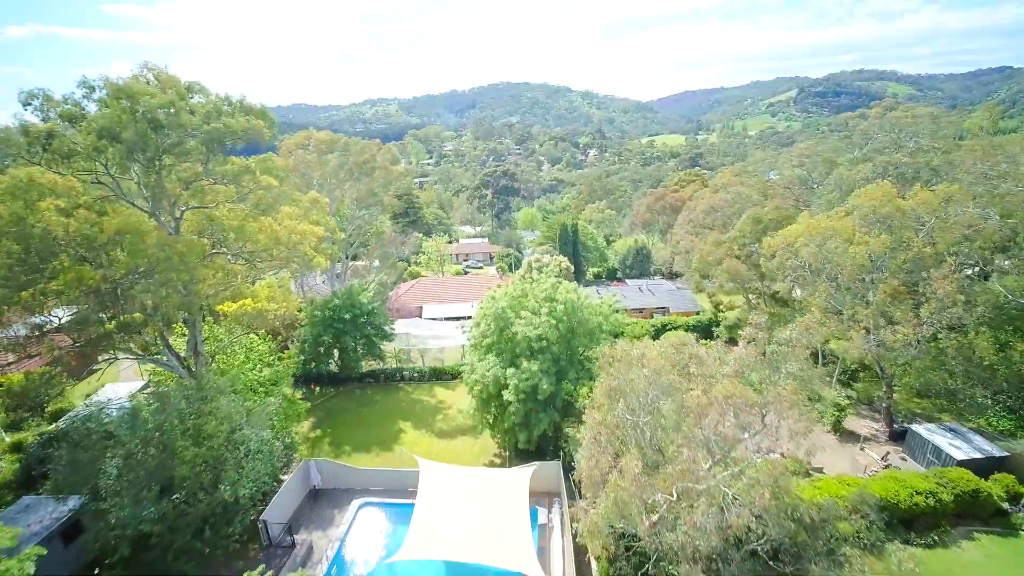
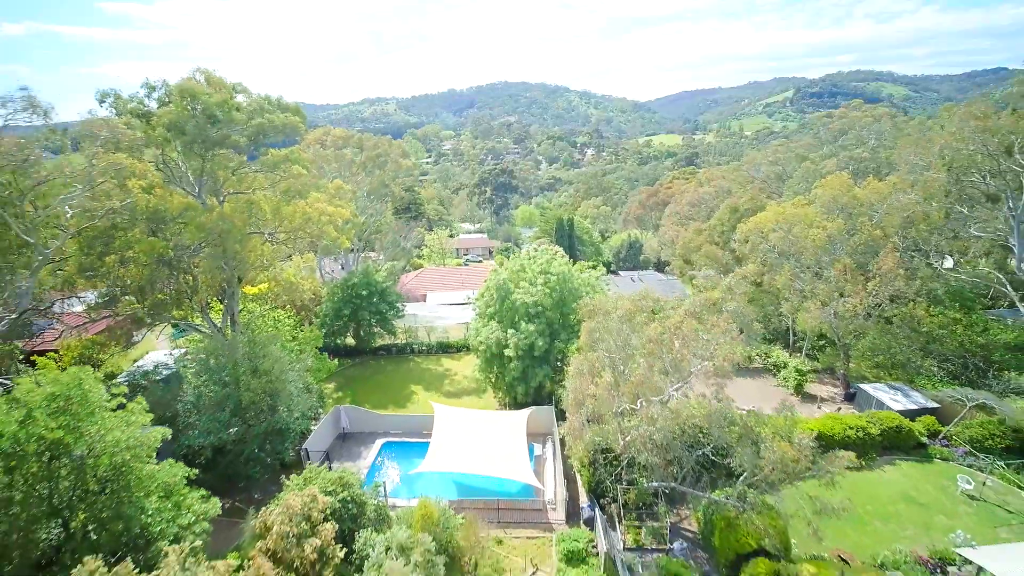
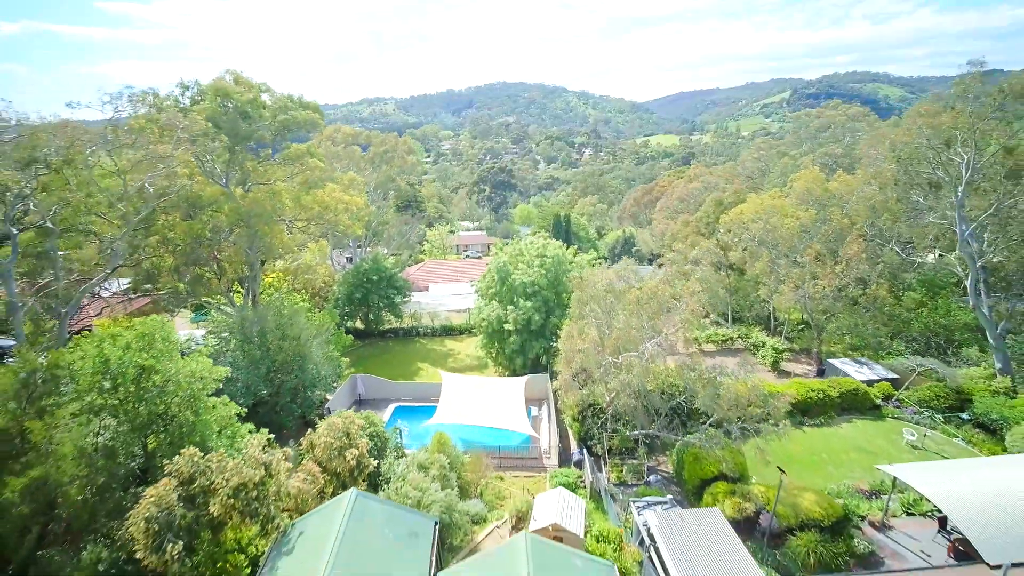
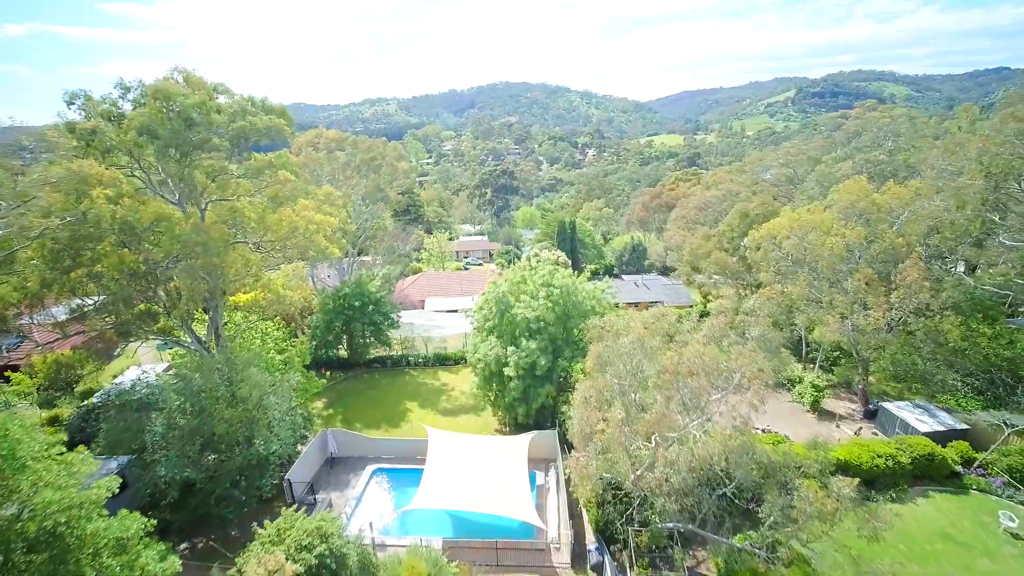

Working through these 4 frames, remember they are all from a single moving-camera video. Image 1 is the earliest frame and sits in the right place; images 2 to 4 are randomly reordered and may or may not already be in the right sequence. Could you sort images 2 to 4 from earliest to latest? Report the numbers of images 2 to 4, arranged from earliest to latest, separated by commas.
4, 2, 3
